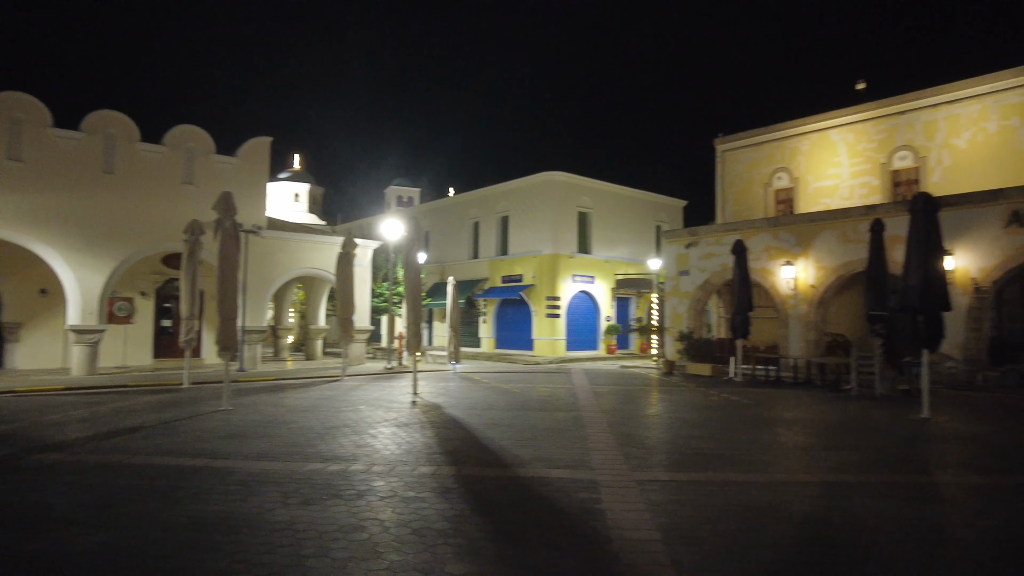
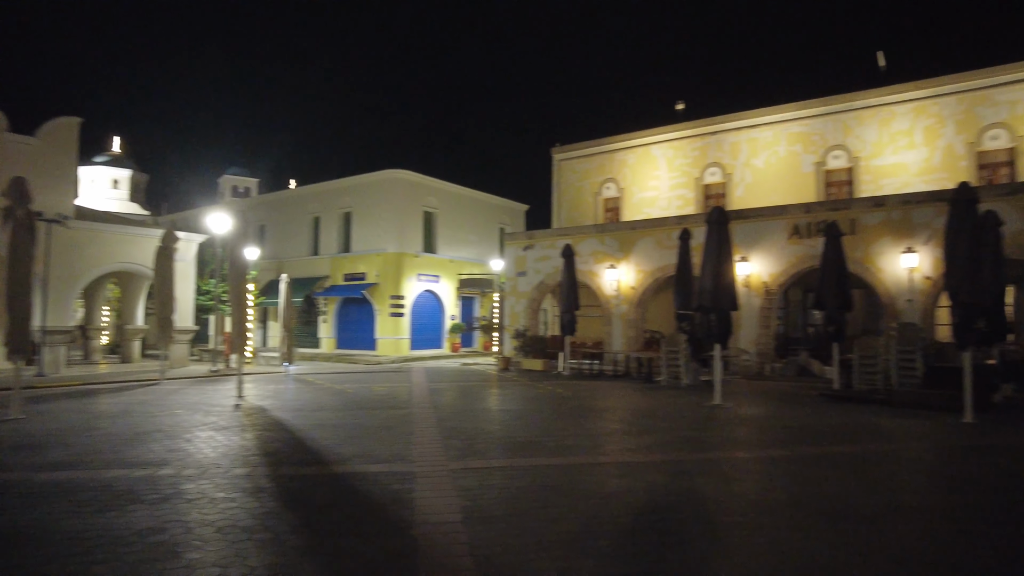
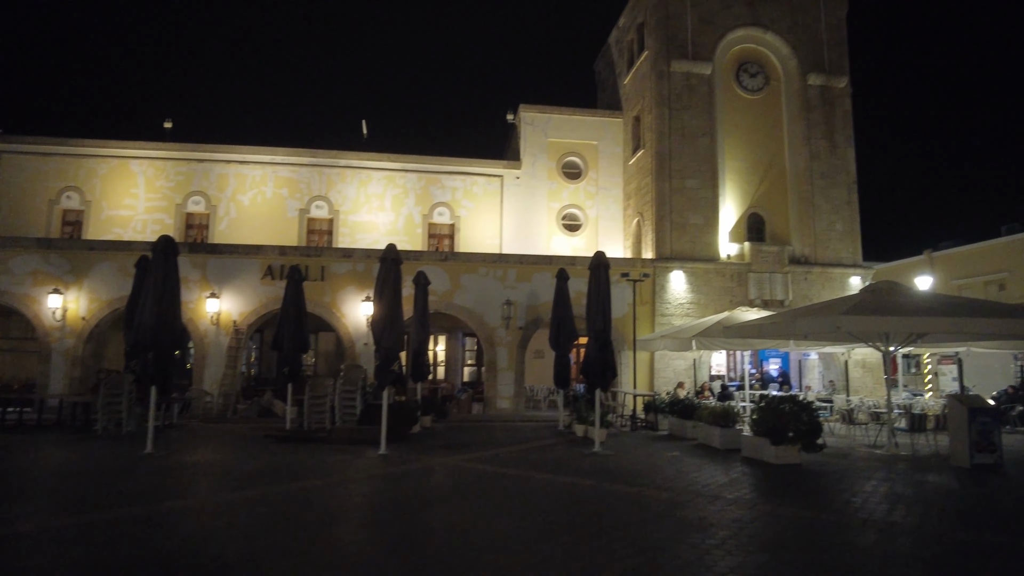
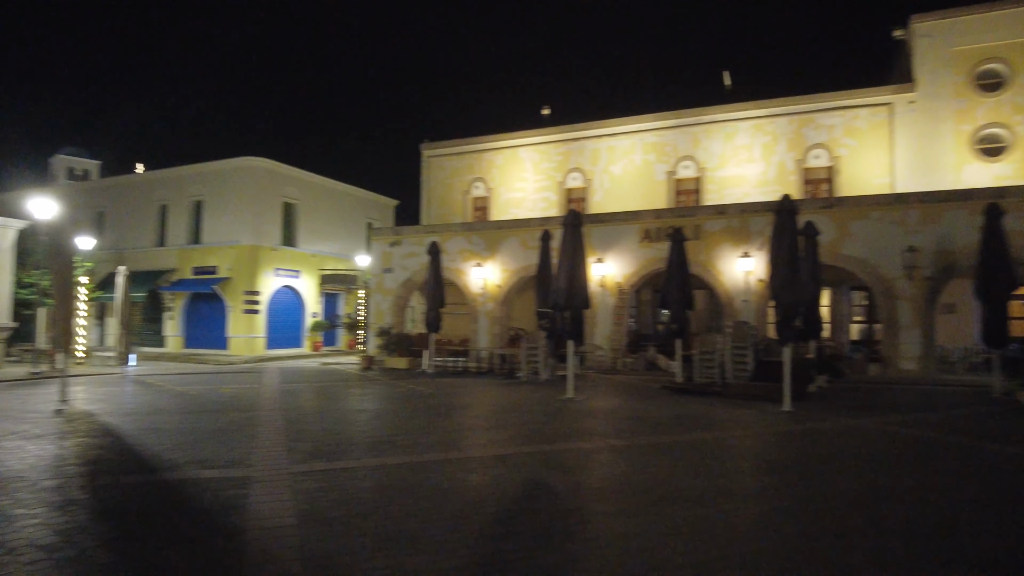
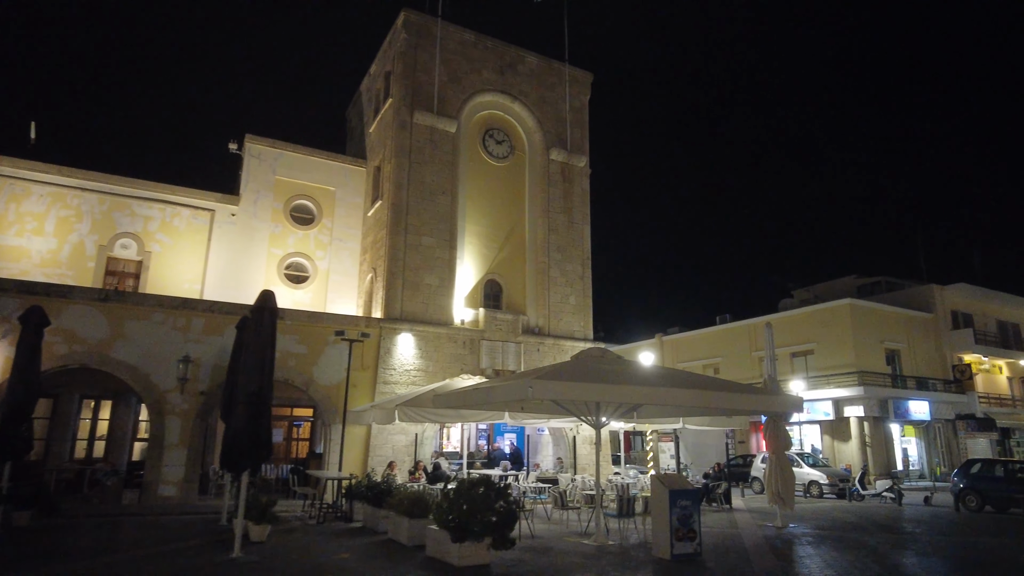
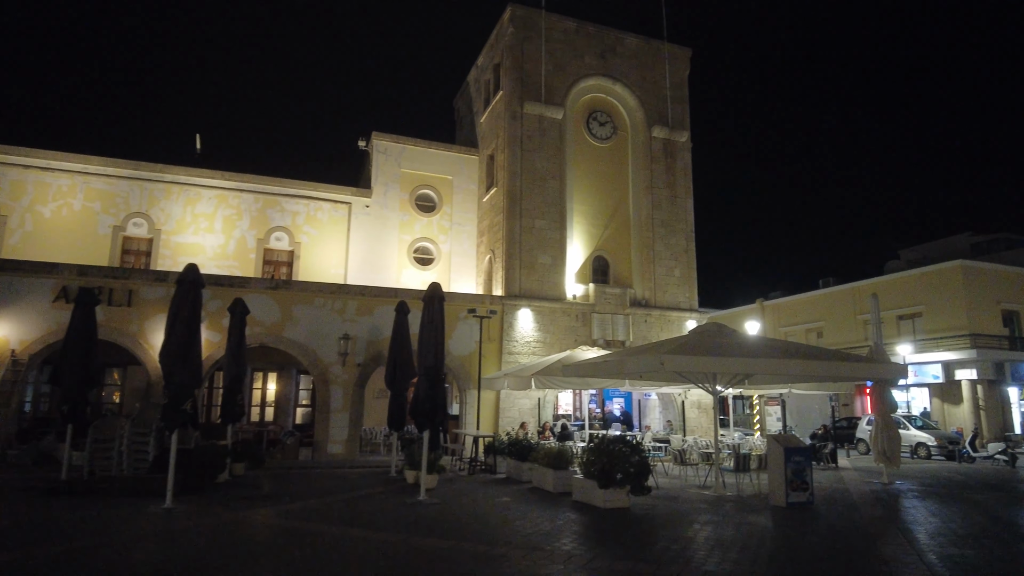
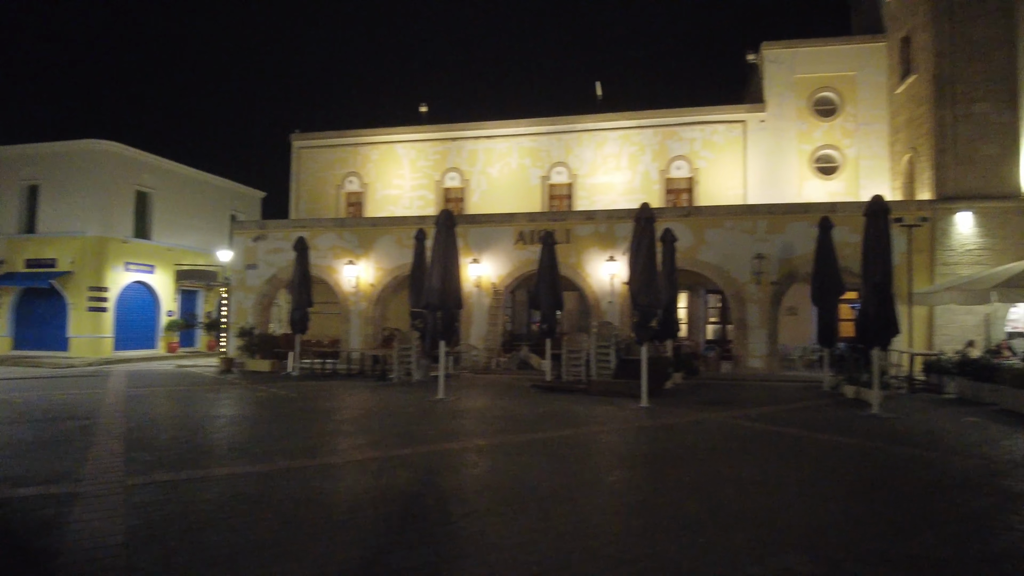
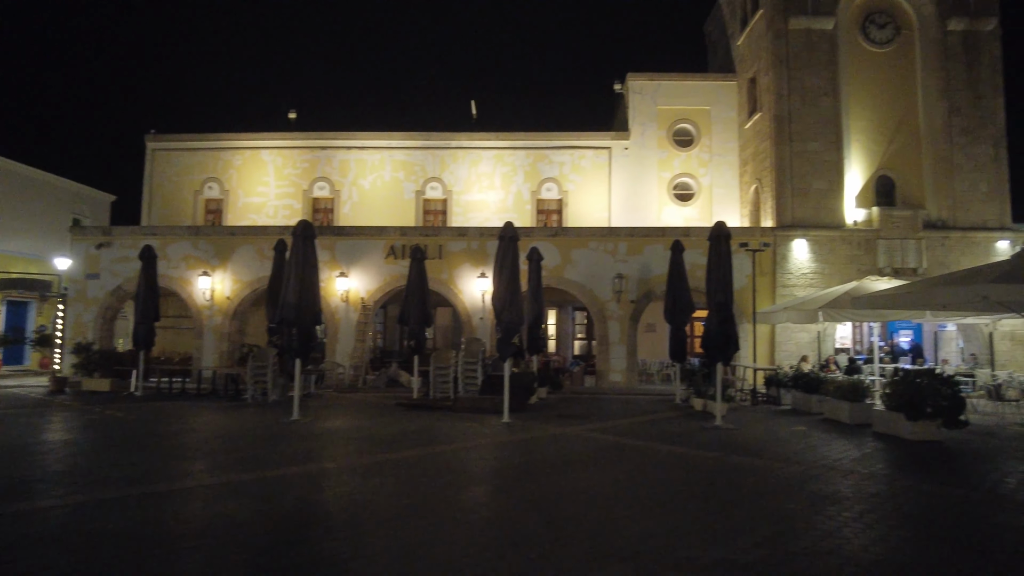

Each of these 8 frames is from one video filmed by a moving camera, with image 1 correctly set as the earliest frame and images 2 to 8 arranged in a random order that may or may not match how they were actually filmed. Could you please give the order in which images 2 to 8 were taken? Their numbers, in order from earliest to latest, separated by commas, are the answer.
2, 4, 7, 8, 3, 6, 5
